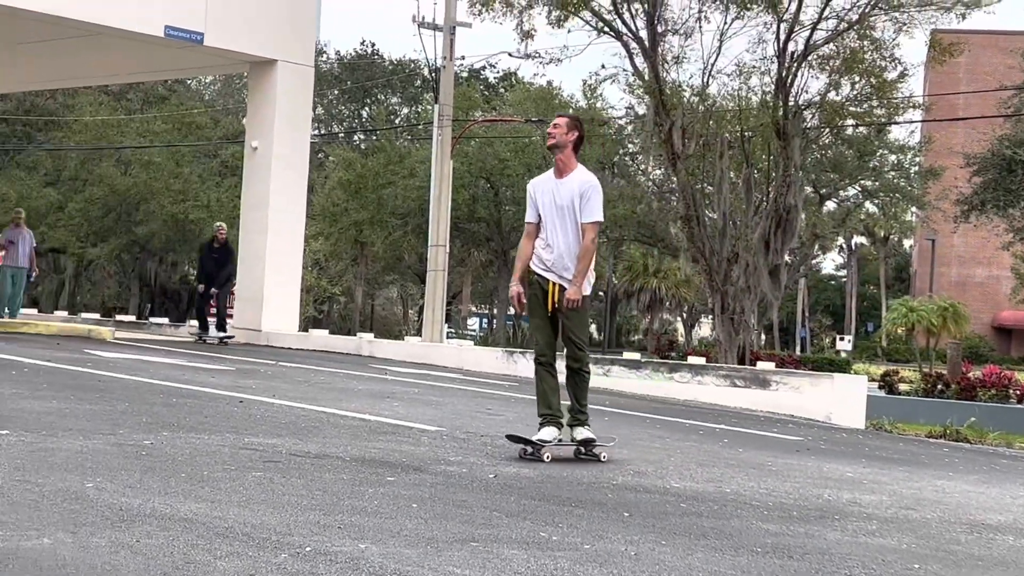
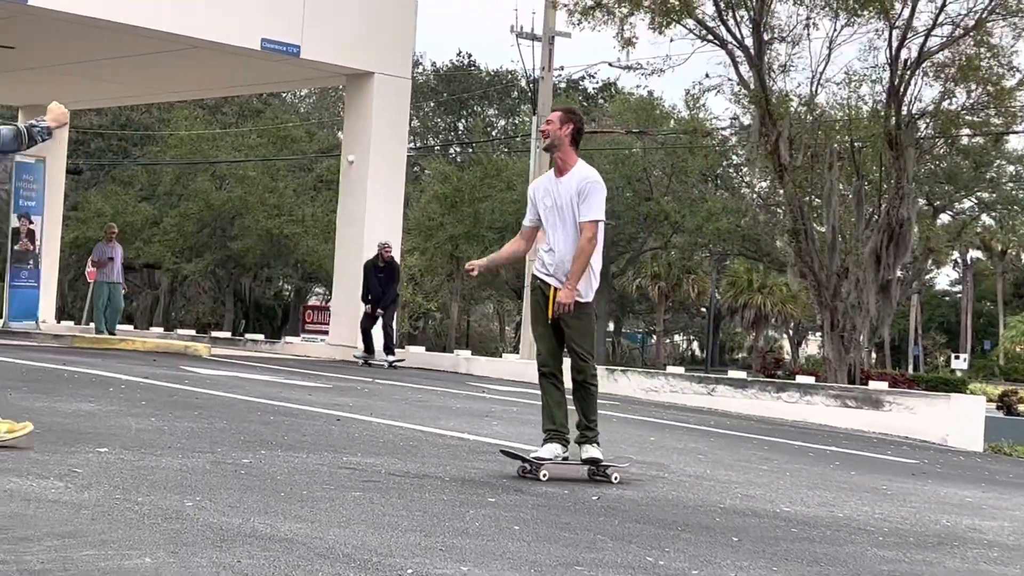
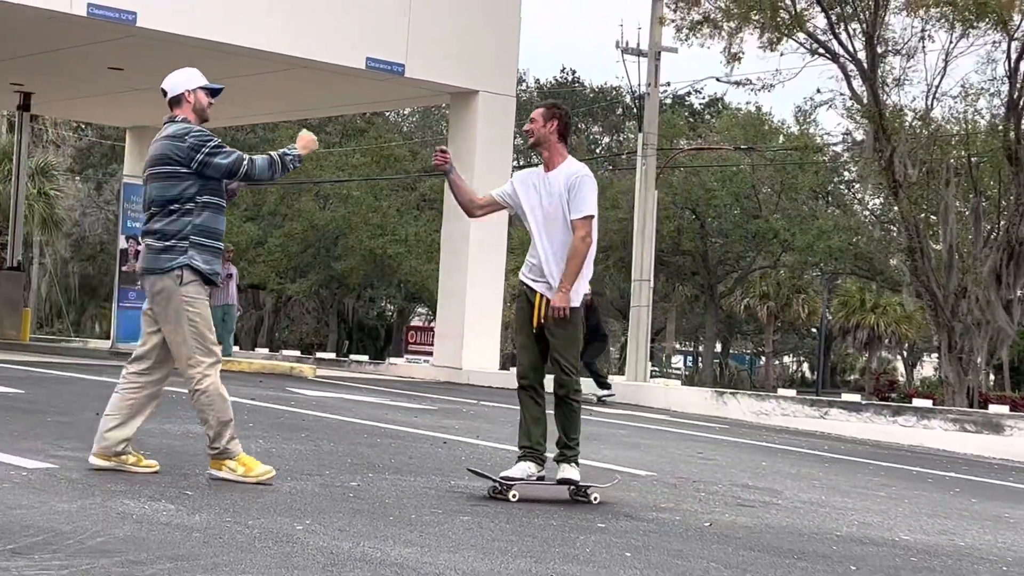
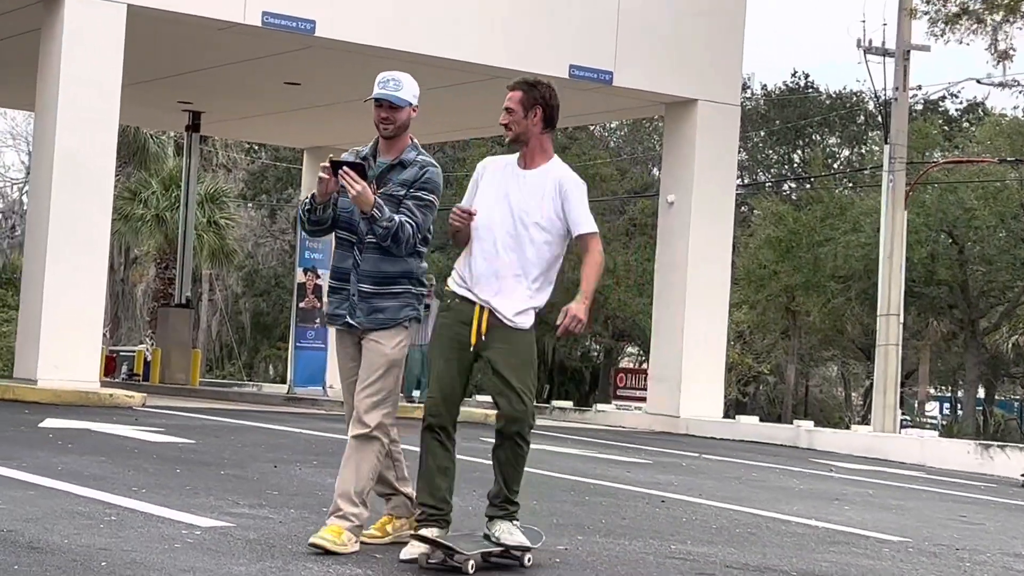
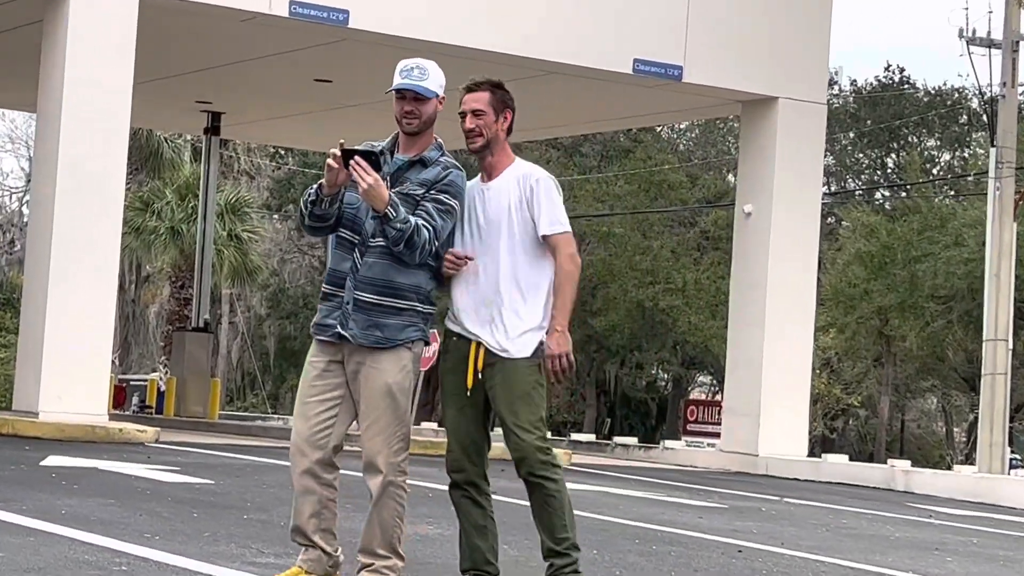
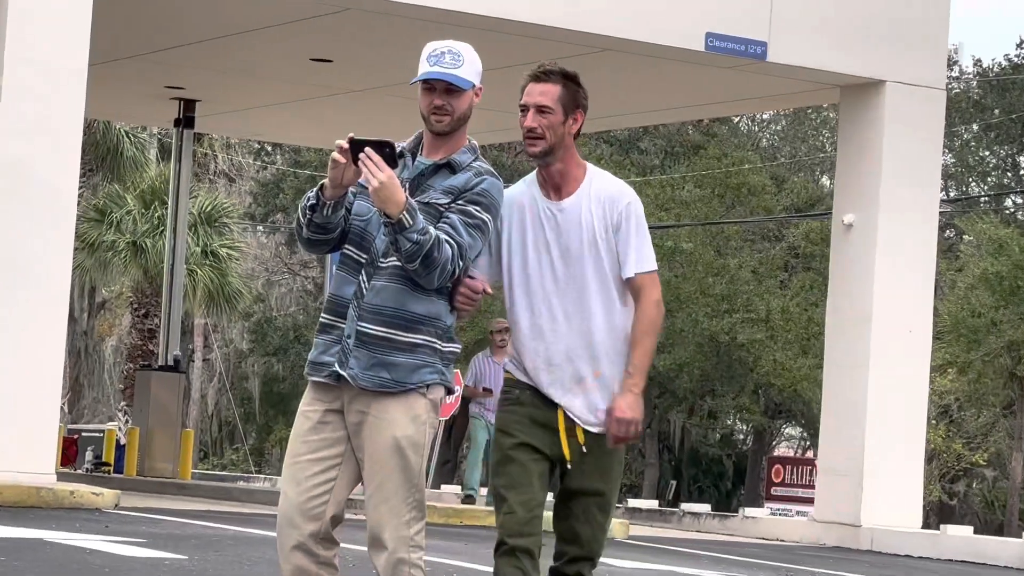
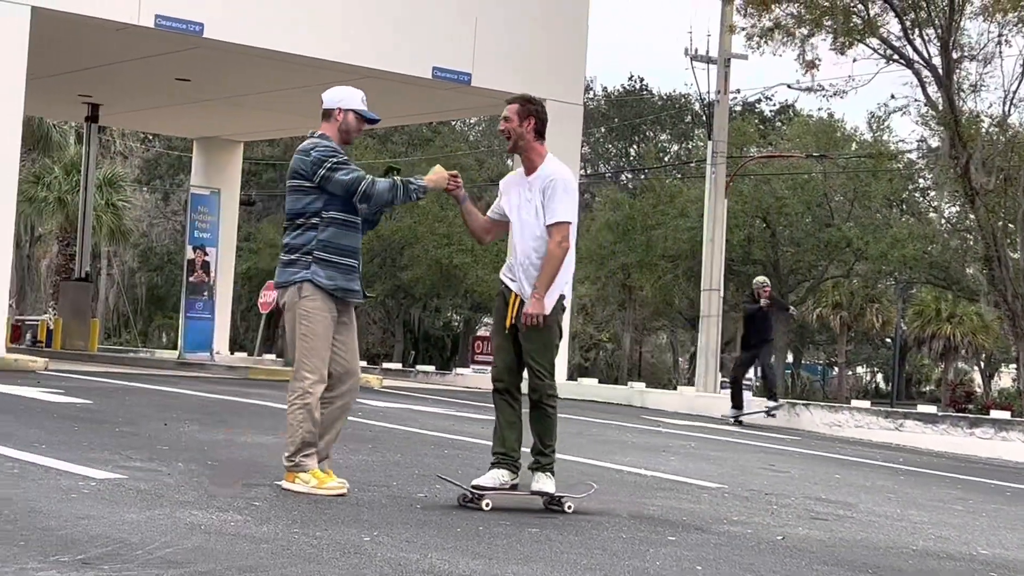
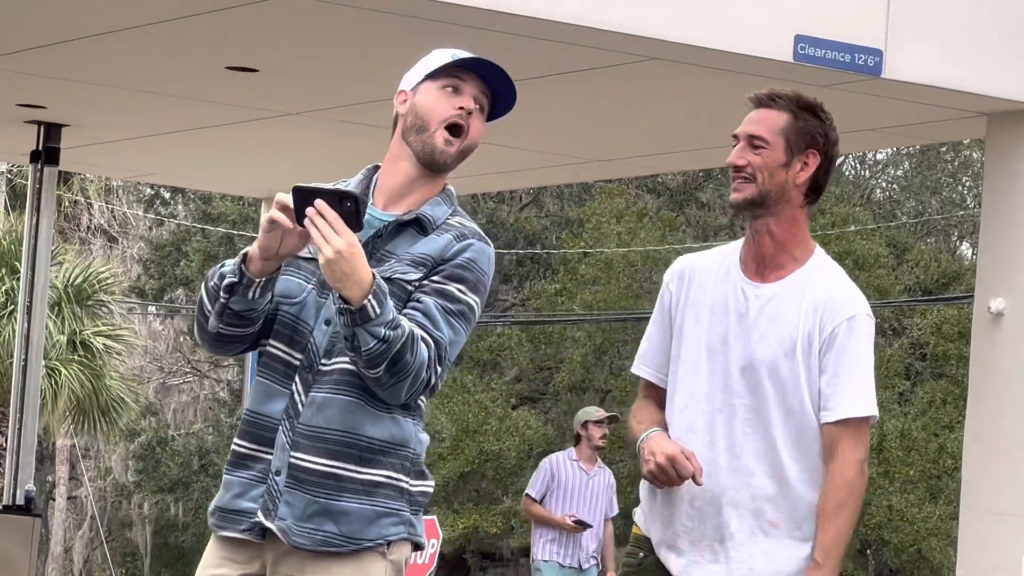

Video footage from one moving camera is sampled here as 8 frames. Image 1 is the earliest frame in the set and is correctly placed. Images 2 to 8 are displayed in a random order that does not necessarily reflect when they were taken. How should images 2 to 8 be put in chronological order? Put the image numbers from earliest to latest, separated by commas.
2, 3, 7, 4, 5, 6, 8
